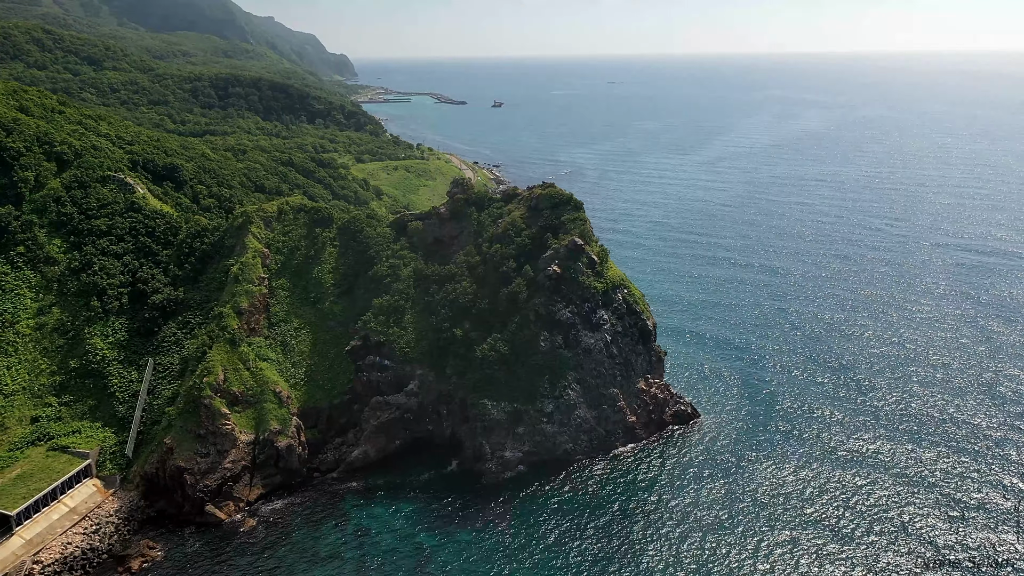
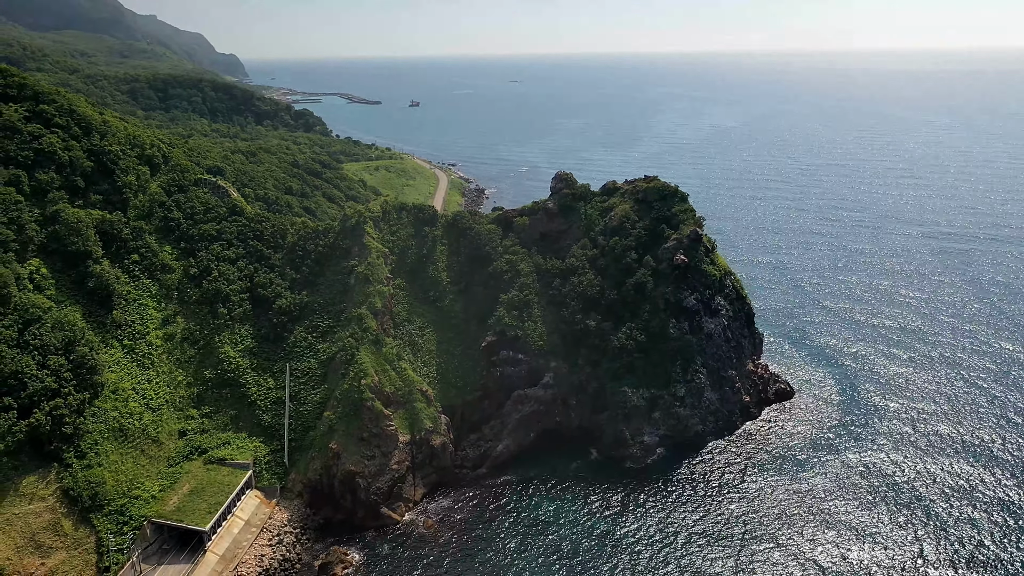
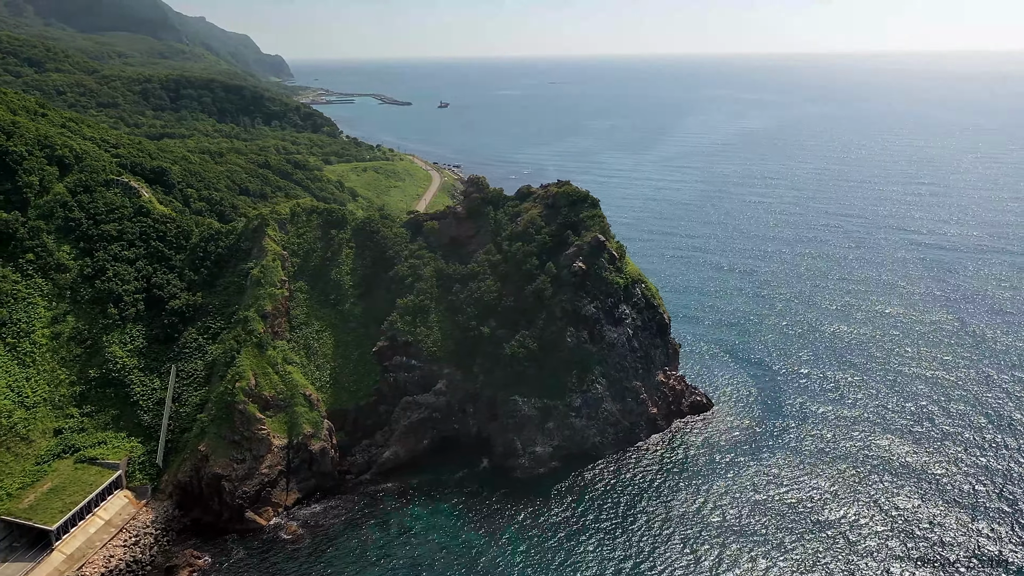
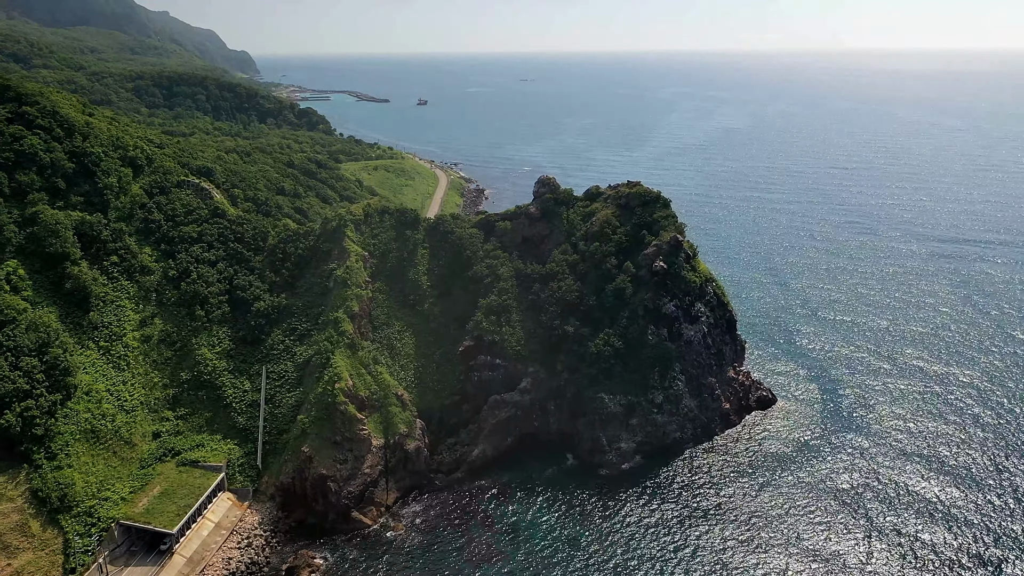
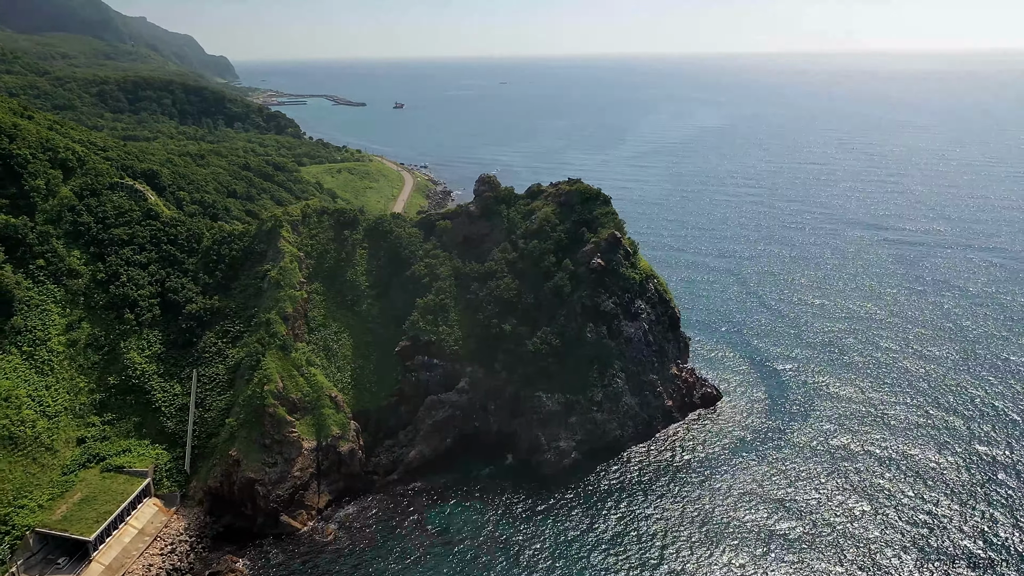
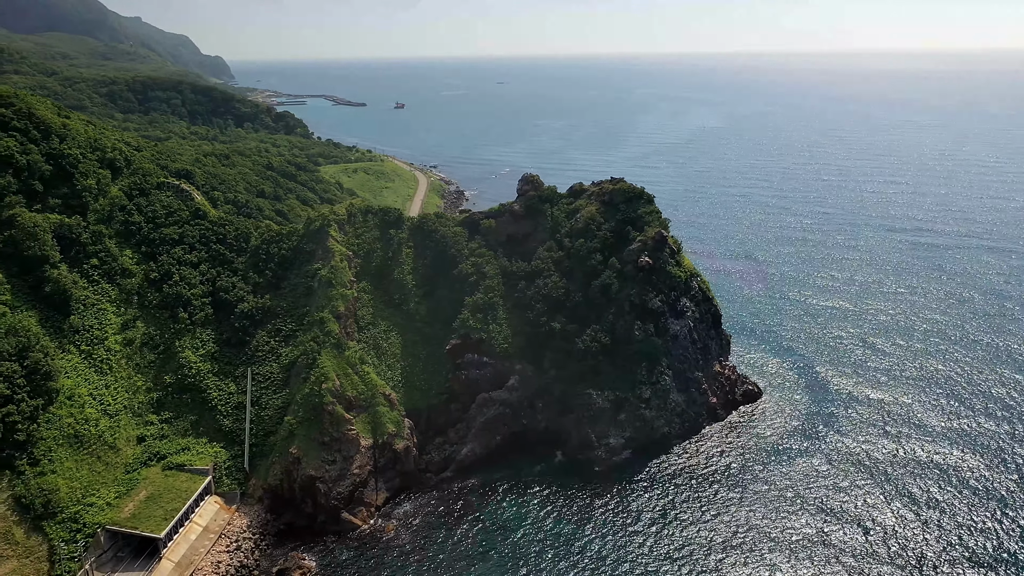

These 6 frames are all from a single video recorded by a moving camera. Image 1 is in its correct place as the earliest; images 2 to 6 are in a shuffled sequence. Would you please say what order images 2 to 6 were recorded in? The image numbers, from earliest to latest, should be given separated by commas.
3, 5, 6, 2, 4
